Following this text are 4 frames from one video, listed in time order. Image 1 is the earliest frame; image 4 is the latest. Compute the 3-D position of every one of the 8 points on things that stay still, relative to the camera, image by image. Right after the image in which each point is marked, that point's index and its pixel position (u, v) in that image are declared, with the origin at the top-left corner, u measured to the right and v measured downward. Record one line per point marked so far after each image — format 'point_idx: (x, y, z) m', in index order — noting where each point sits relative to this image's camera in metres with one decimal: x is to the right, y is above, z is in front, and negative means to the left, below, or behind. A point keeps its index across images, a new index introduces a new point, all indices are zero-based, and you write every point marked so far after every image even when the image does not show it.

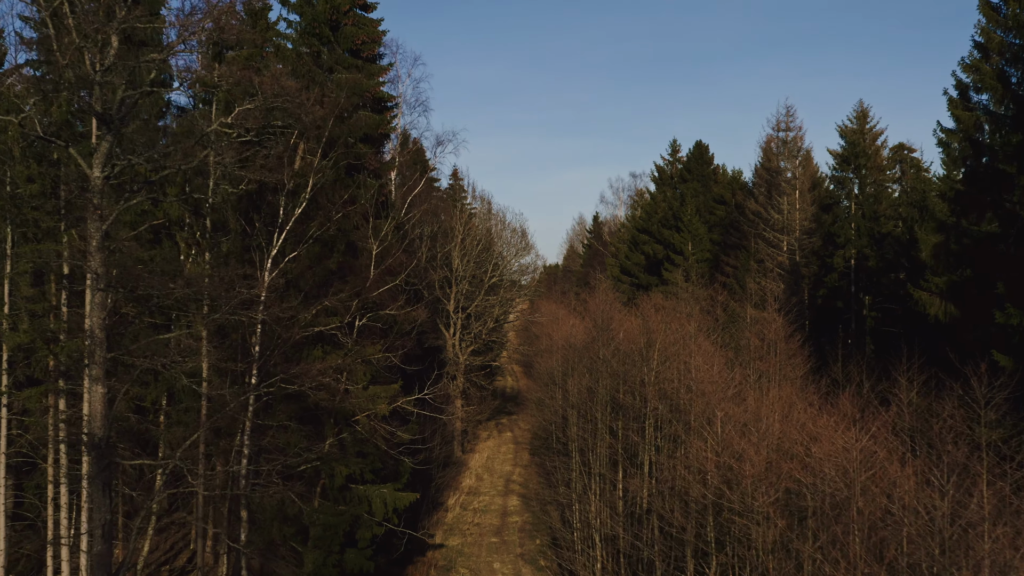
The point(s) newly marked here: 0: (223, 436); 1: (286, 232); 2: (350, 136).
0: (-6.9, -3.5, +15.9) m
1: (-5.3, +1.3, +15.5) m
2: (-4.4, +4.0, +17.6) m
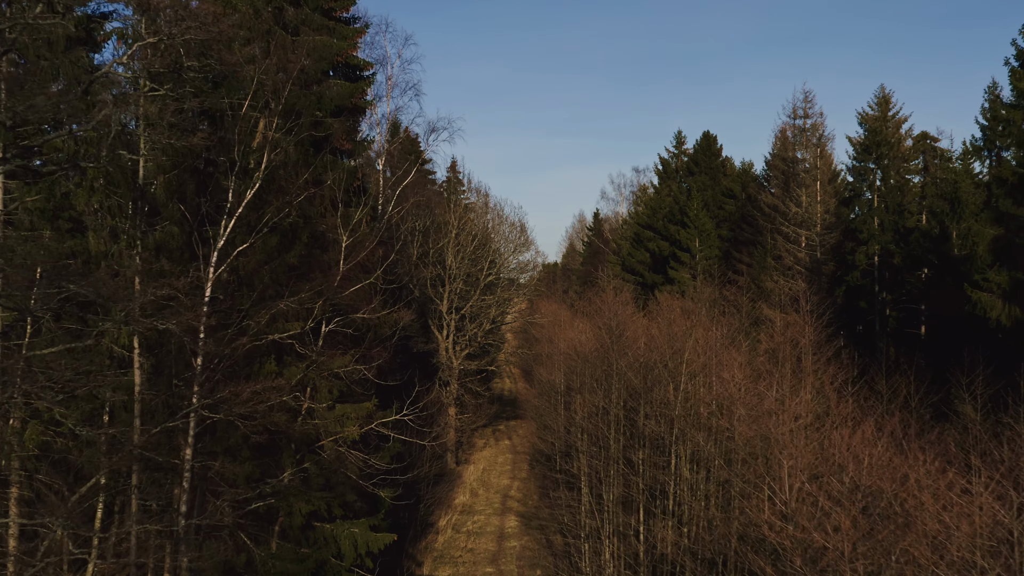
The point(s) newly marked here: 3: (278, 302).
0: (-7.0, -3.5, +13.2) m
1: (-5.4, +1.3, +12.8) m
2: (-4.5, +4.0, +14.9) m
3: (-4.5, -0.3, +12.7) m
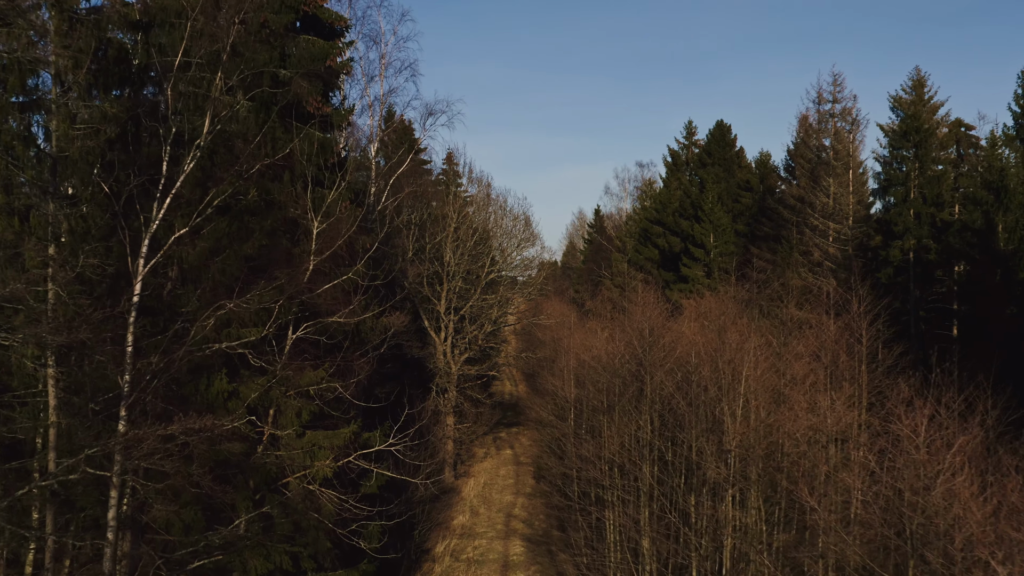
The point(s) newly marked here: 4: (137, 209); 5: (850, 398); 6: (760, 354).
0: (-6.8, -3.5, +10.4) m
1: (-5.2, +1.3, +10.0) m
2: (-4.3, +4.1, +12.1) m
3: (-4.3, -0.2, +10.0) m
4: (-6.2, +1.3, +10.9) m
5: (+7.7, -2.5, +15.0) m
6: (+6.0, -1.5, +16.0) m
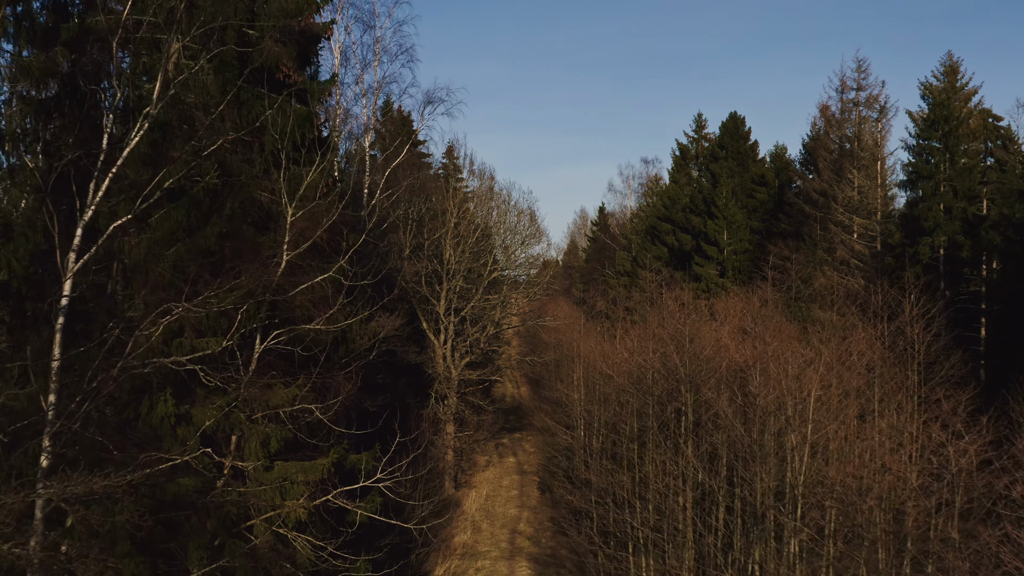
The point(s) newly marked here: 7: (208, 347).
0: (-6.6, -3.5, +8.5) m
1: (-5.0, +1.3, +8.0) m
2: (-4.1, +4.1, +10.2) m
3: (-4.1, -0.2, +8.0) m
4: (-6.0, +1.3, +9.0) m
5: (+7.9, -2.5, +13.1) m
6: (+6.2, -1.5, +14.1) m
7: (-4.0, -0.8, +8.8) m
